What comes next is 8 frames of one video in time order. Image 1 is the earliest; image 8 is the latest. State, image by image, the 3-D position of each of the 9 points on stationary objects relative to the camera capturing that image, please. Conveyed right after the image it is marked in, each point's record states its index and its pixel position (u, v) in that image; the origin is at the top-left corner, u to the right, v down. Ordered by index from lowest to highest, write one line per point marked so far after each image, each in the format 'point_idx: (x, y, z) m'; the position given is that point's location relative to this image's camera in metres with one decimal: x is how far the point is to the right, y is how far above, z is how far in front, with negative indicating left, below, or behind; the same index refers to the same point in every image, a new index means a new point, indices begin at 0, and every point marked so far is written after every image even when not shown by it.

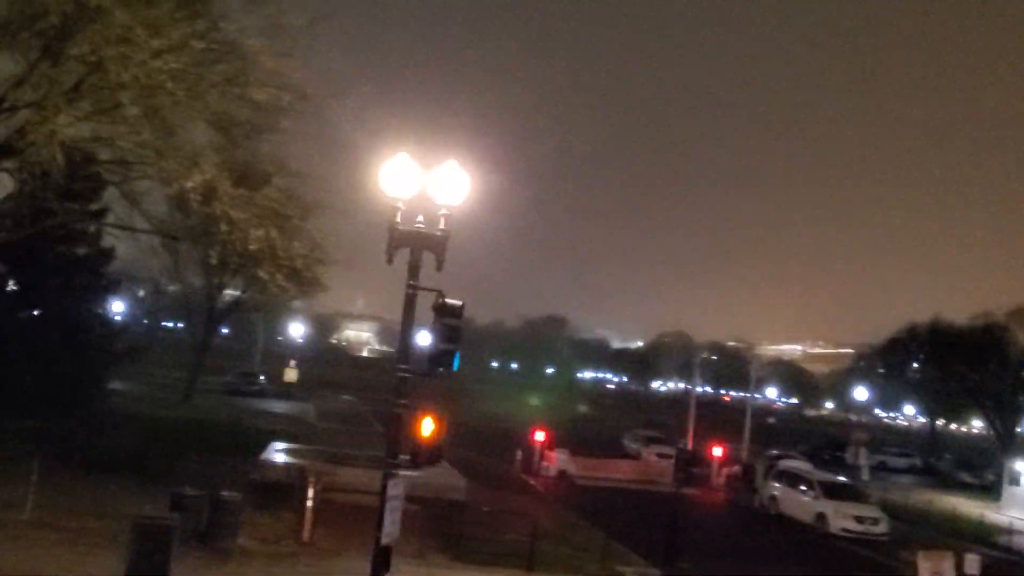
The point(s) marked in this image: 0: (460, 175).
0: (-0.8, +1.7, +14.3) m
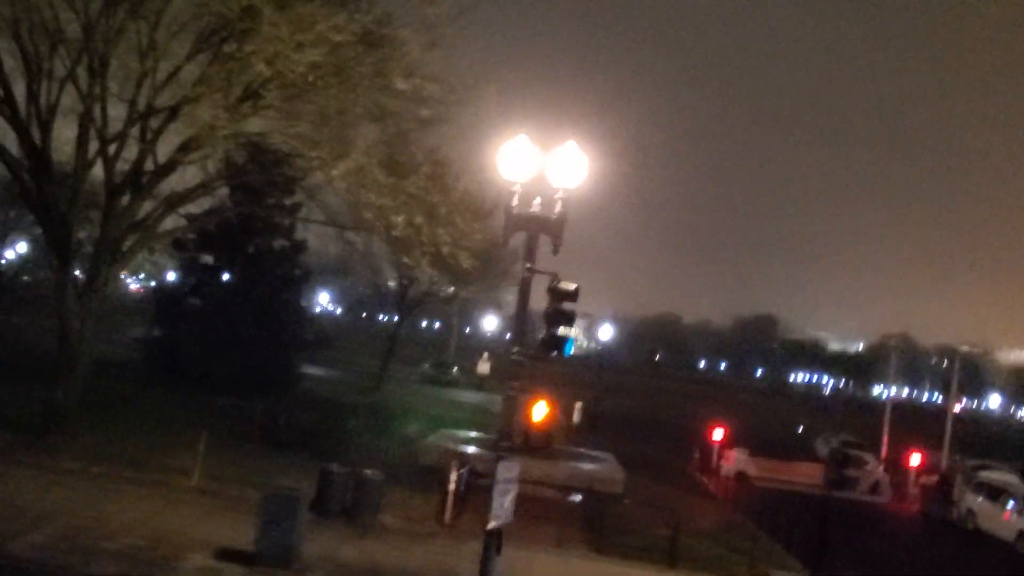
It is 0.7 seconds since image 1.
0: (+0.9, +2.0, +14.0) m
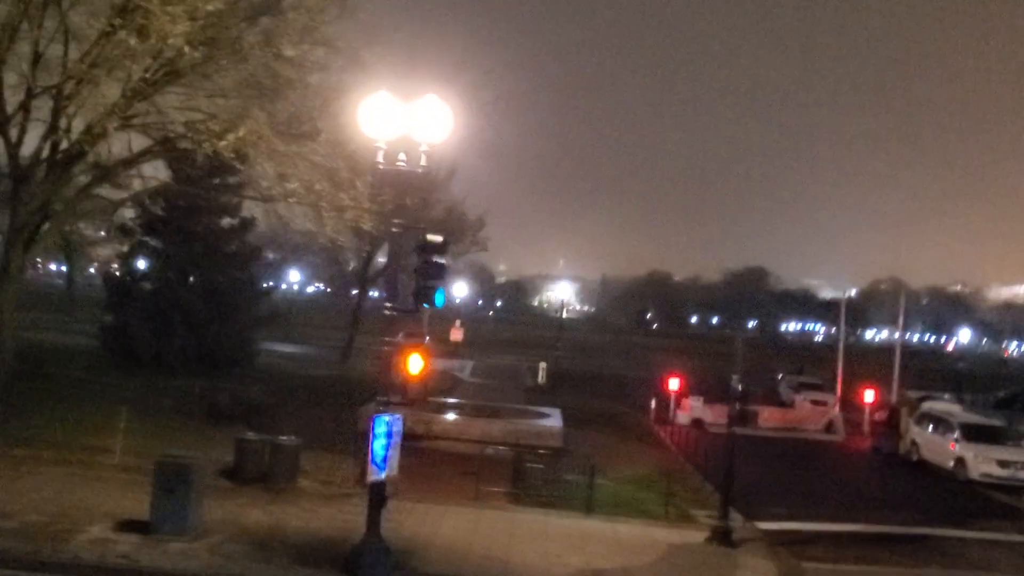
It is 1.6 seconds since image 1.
0: (-1.1, +2.6, +14.1) m
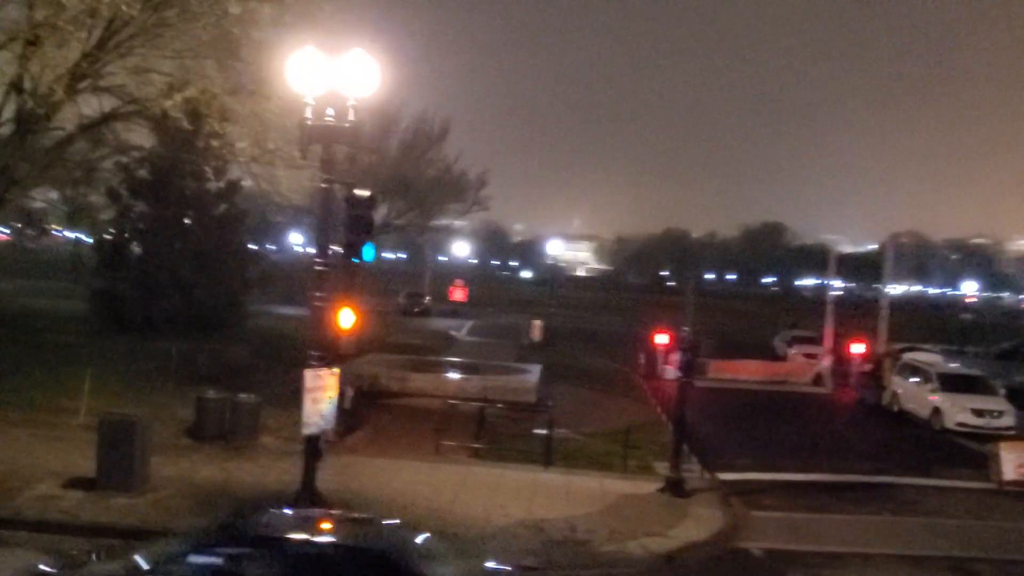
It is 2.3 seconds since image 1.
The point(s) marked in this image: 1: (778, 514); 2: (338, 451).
0: (-2.1, +3.3, +14.0) m
1: (+4.7, -4.0, +17.1) m
2: (-3.5, -3.3, +19.2) m
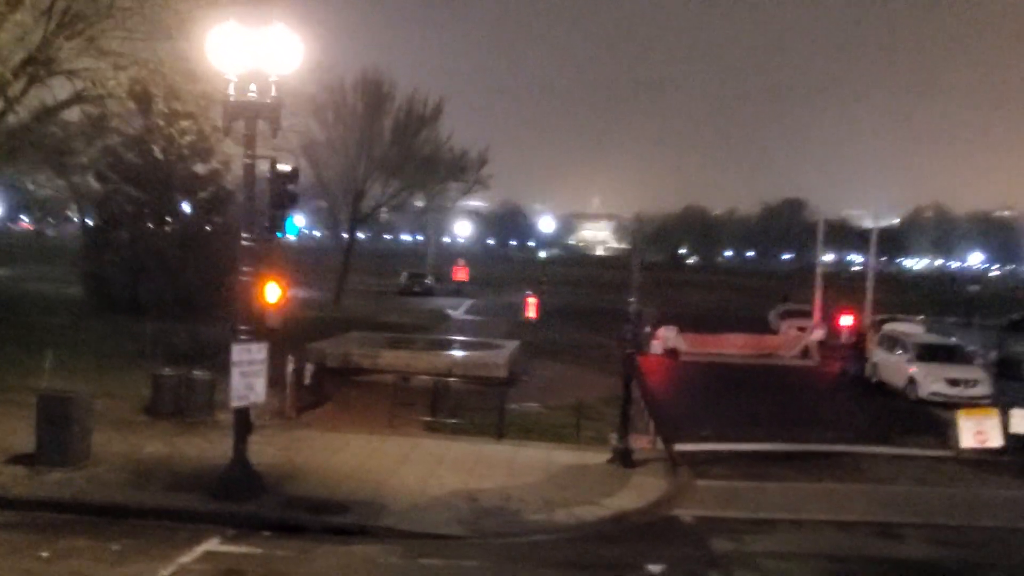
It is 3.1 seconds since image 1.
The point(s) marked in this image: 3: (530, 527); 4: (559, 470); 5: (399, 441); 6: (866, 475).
0: (-3.3, +3.7, +14.0) m
1: (+3.7, -3.5, +17.1) m
2: (-4.4, -2.8, +19.4) m
3: (+0.2, -3.4, +13.8) m
4: (+0.8, -3.2, +17.0) m
5: (-2.2, -2.9, +18.5) m
6: (+6.5, -3.4, +17.8) m
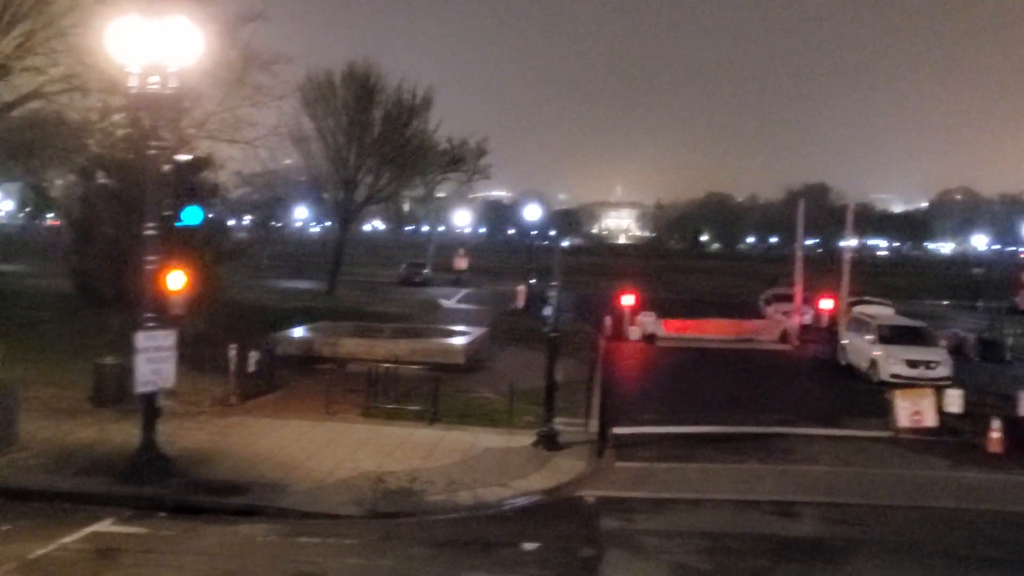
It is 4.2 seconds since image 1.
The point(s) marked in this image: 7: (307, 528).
0: (-4.8, +3.9, +14.3) m
1: (+2.3, -3.1, +17.3) m
2: (-5.7, -2.6, +19.7) m
3: (-1.2, -3.2, +14.0) m
4: (-0.6, -2.9, +17.2) m
5: (-3.5, -2.7, +18.8) m
6: (+5.2, -3.1, +17.8) m
7: (-2.7, -3.1, +12.6) m
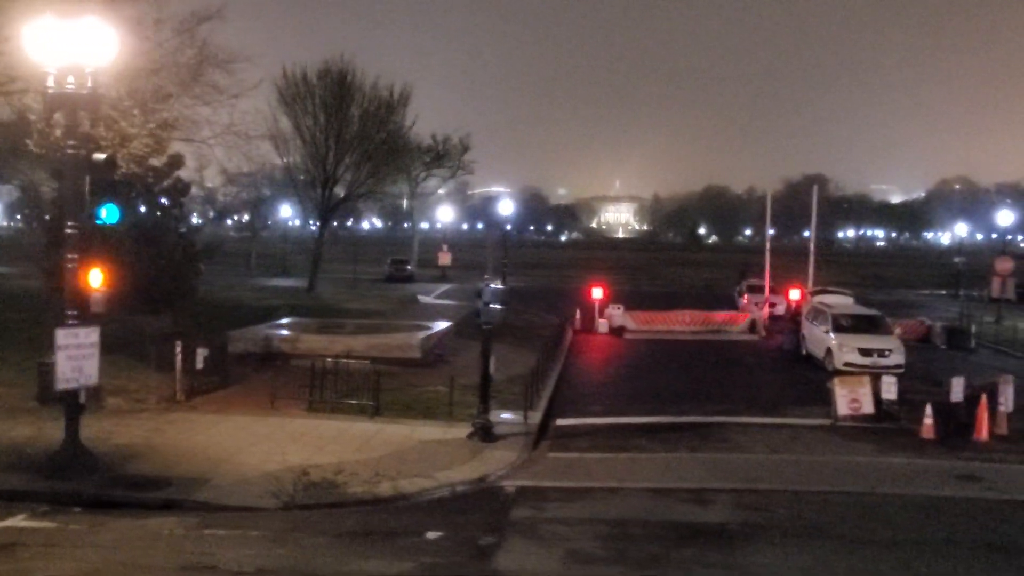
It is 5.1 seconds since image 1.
0: (-6.2, +3.9, +14.5) m
1: (+1.1, -3.0, +17.4) m
2: (-6.9, -2.5, +19.9) m
3: (-2.5, -3.1, +14.1) m
4: (-1.8, -2.8, +17.4) m
5: (-4.7, -2.6, +18.9) m
6: (+4.0, -2.9, +18.0) m
7: (-3.9, -3.1, +12.8) m
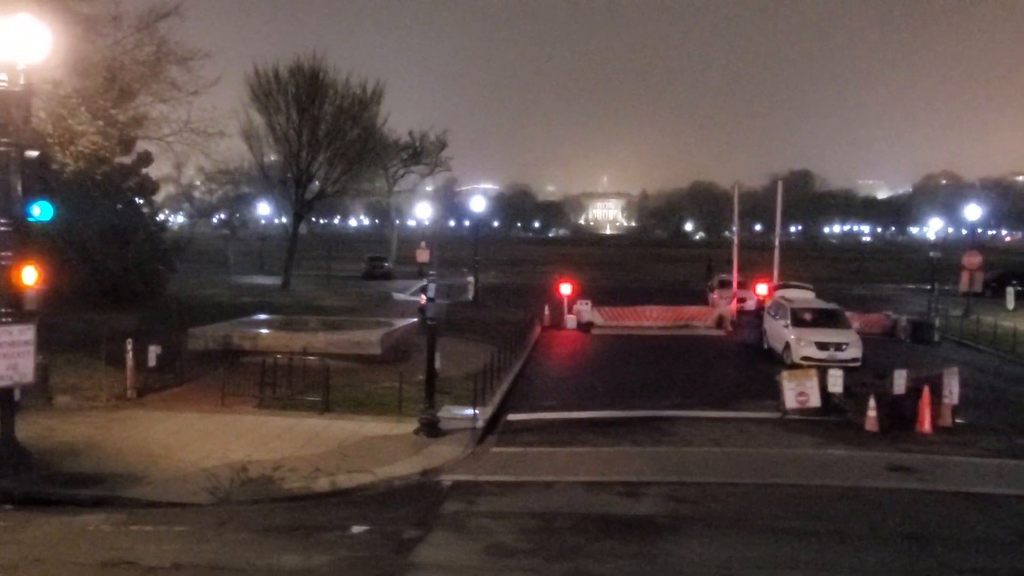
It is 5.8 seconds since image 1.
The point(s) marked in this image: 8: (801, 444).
0: (-7.2, +3.9, +14.4) m
1: (+0.1, -2.9, +17.5) m
2: (-8.0, -2.5, +19.9) m
3: (-3.4, -3.0, +14.2) m
4: (-2.8, -2.8, +17.4) m
5: (-5.8, -2.6, +18.9) m
6: (+2.9, -2.8, +18.1) m
7: (-4.9, -3.0, +12.8) m
8: (+5.3, -2.8, +17.5) m
